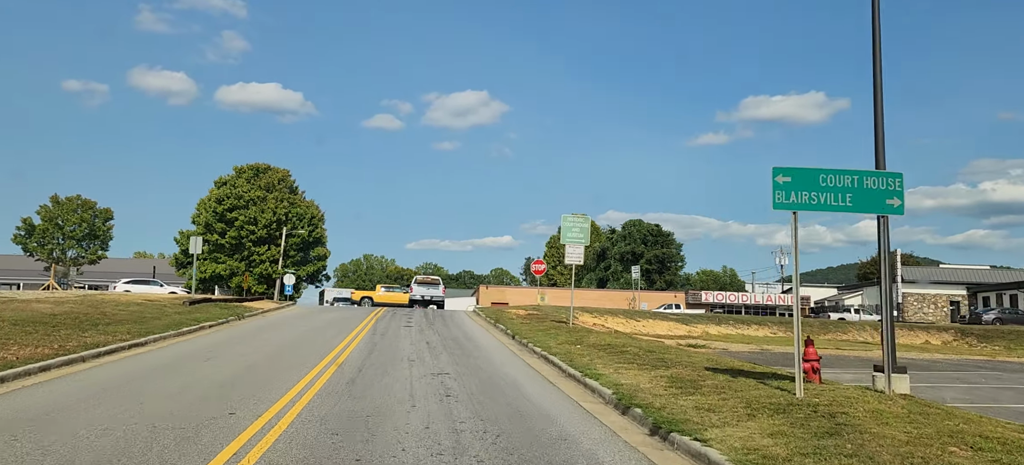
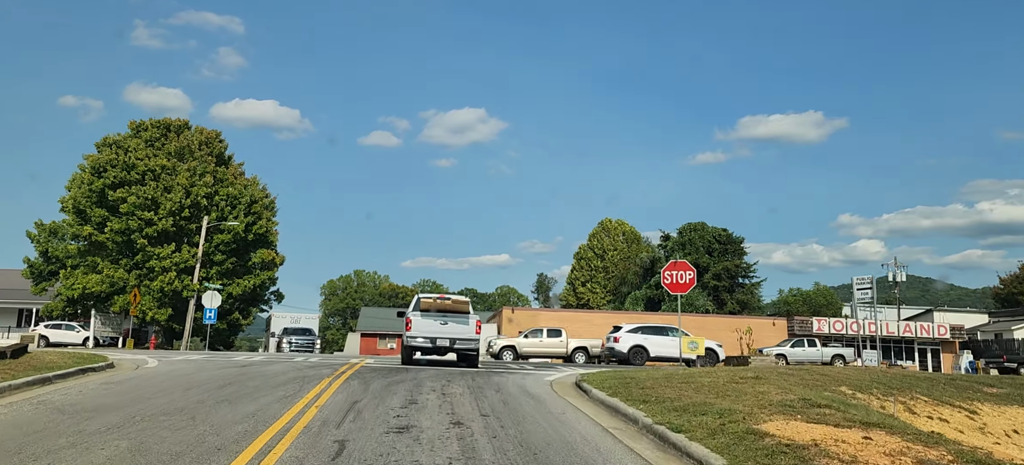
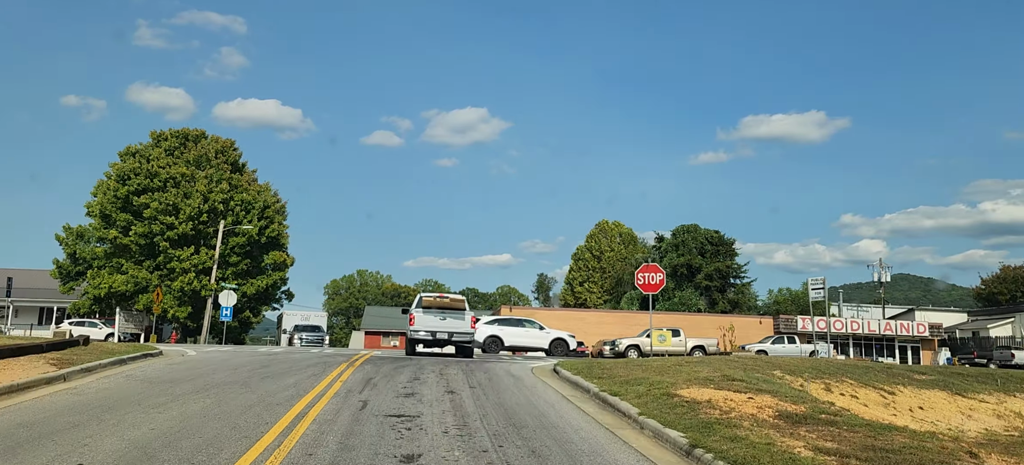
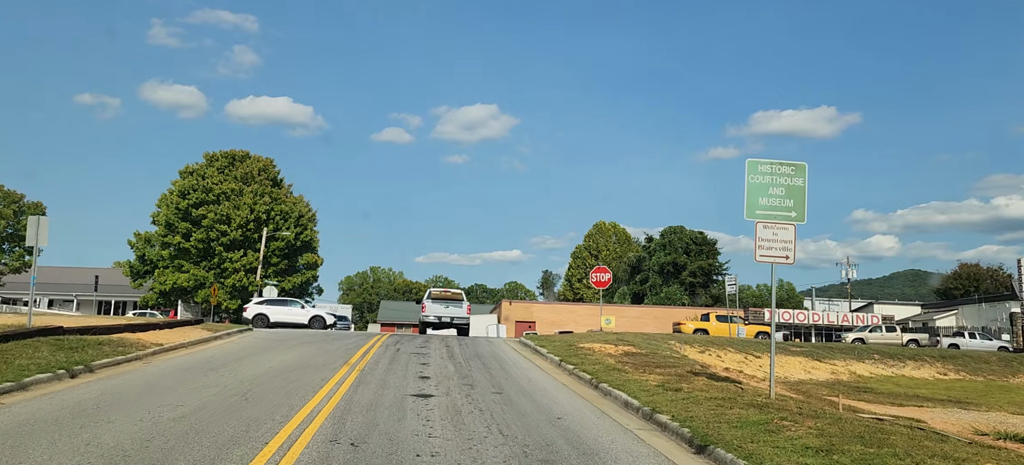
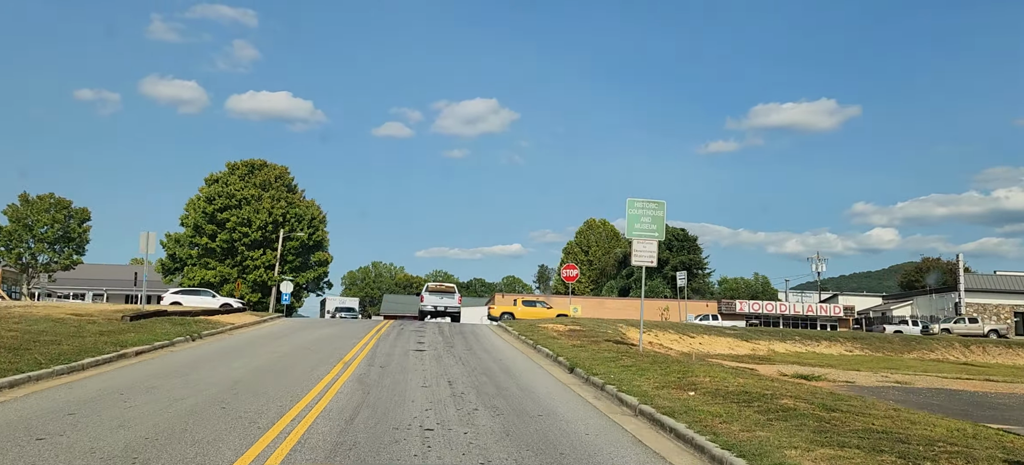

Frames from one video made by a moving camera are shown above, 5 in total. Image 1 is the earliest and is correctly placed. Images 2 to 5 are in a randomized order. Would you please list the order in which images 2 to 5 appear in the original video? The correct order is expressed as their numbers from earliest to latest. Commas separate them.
5, 4, 3, 2
